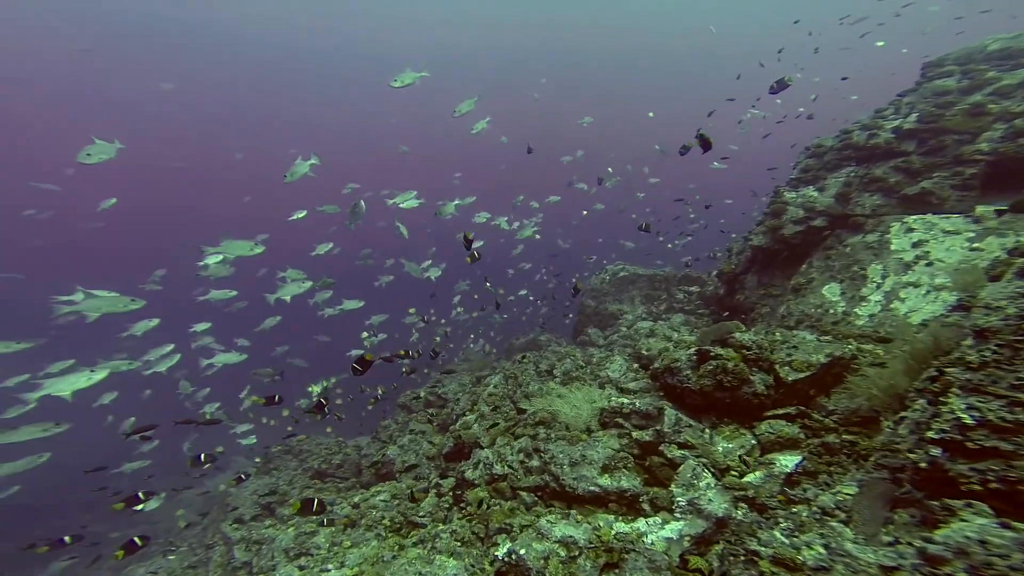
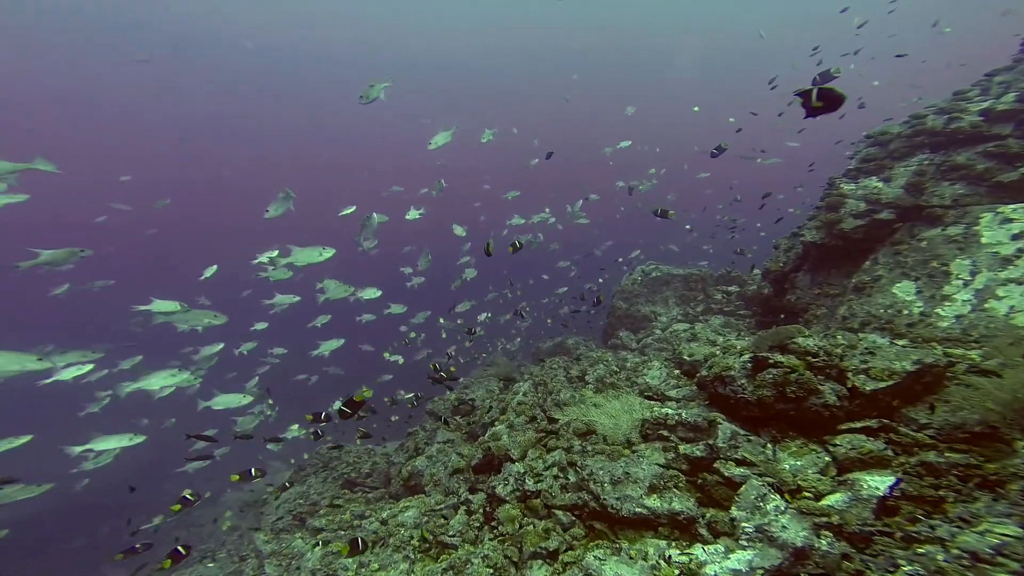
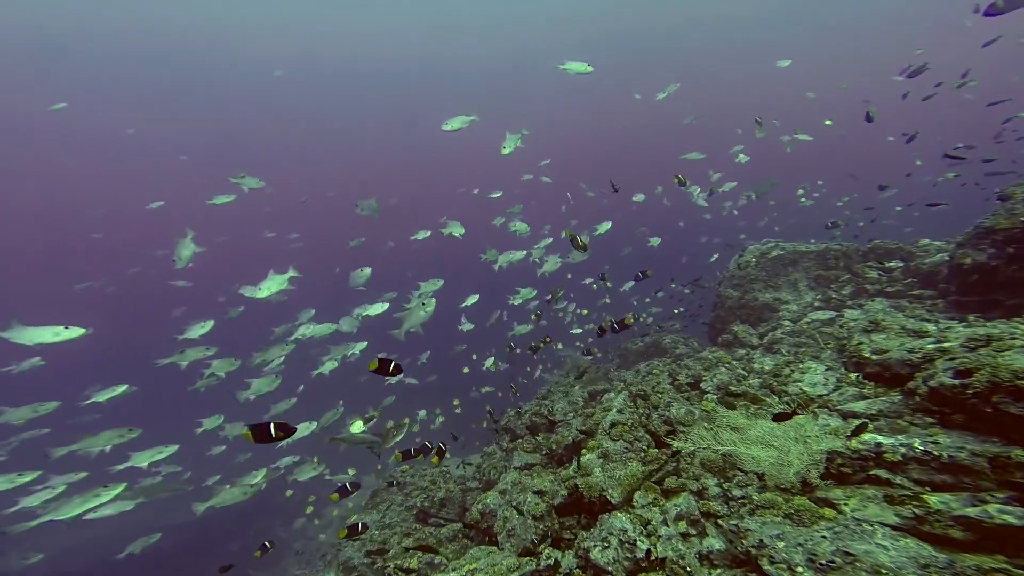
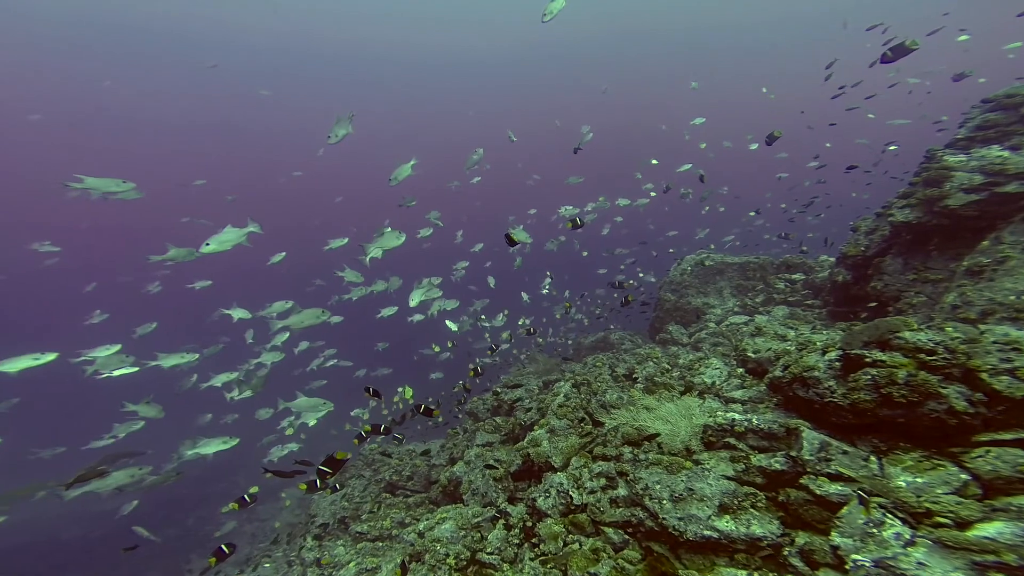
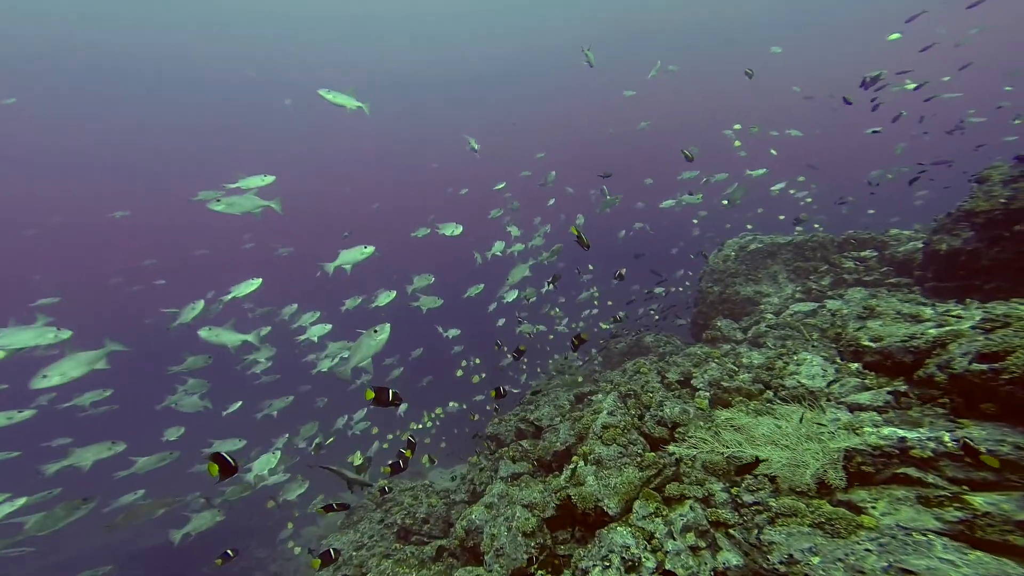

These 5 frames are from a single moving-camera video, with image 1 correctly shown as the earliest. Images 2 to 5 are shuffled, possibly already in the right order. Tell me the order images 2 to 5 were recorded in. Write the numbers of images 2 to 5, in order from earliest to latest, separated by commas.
2, 4, 3, 5
